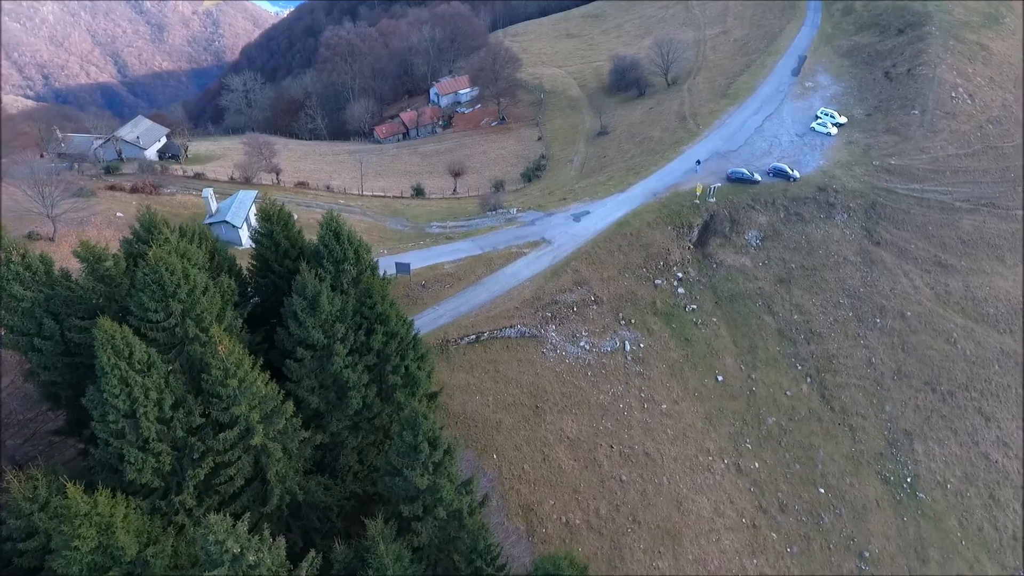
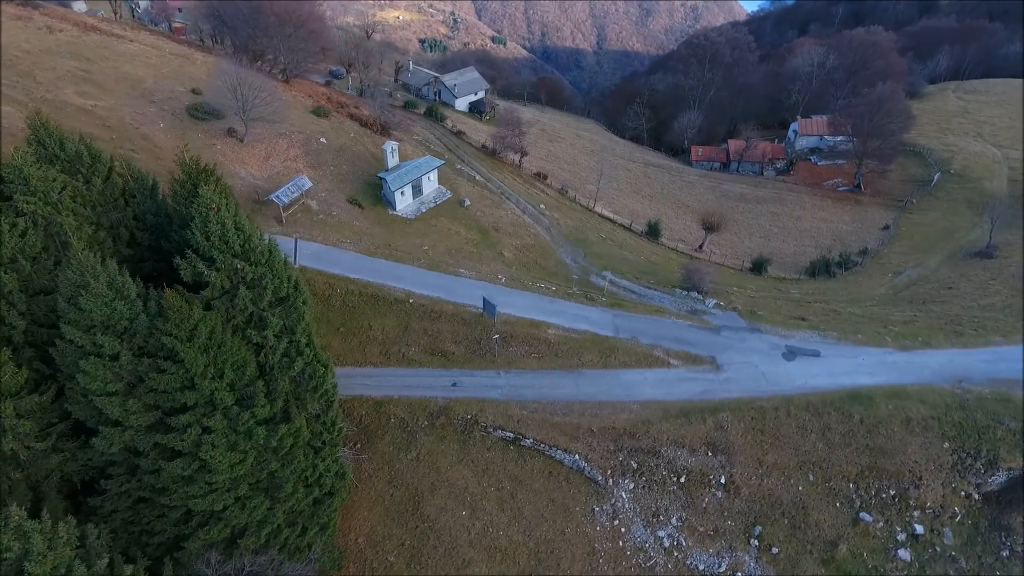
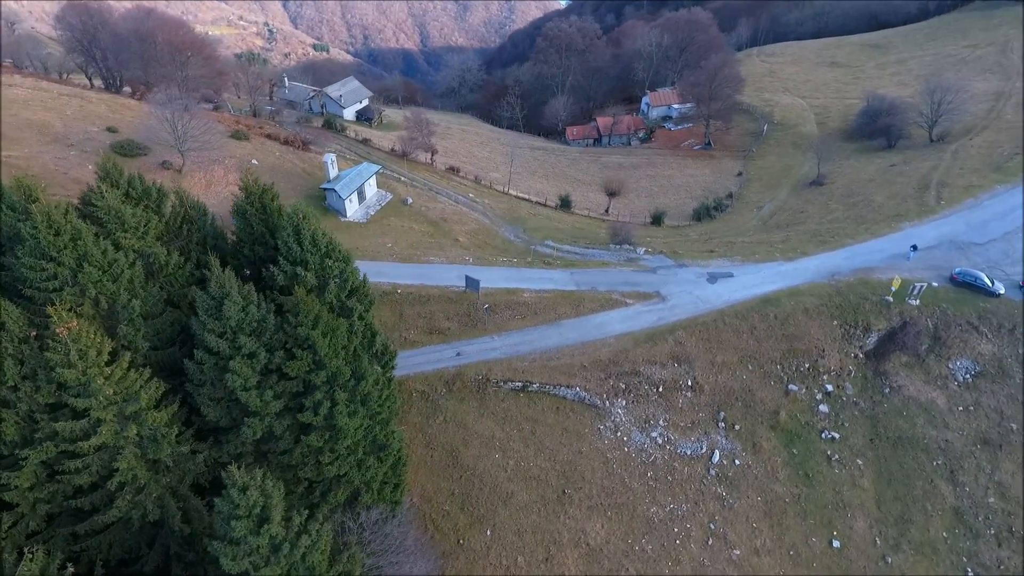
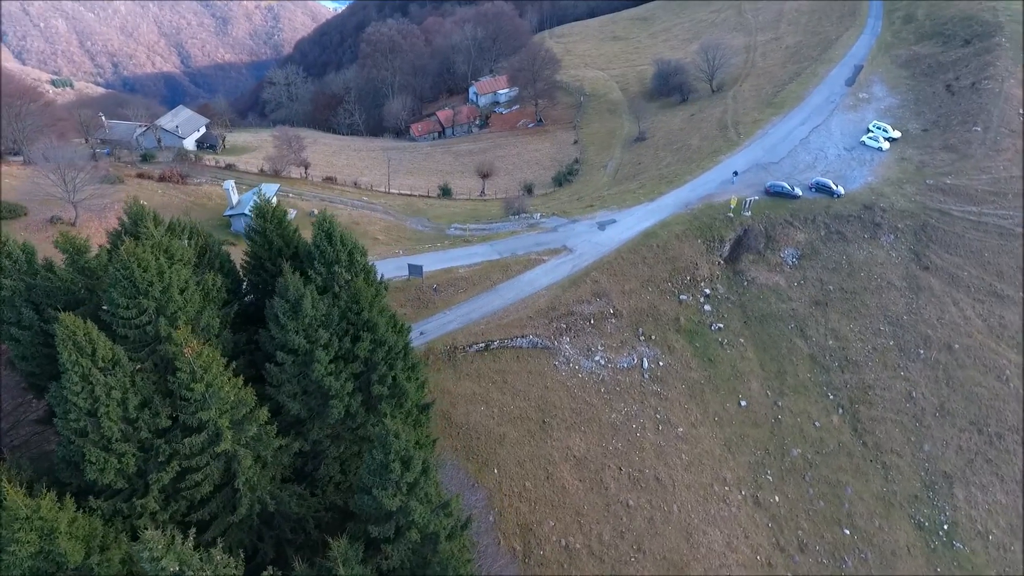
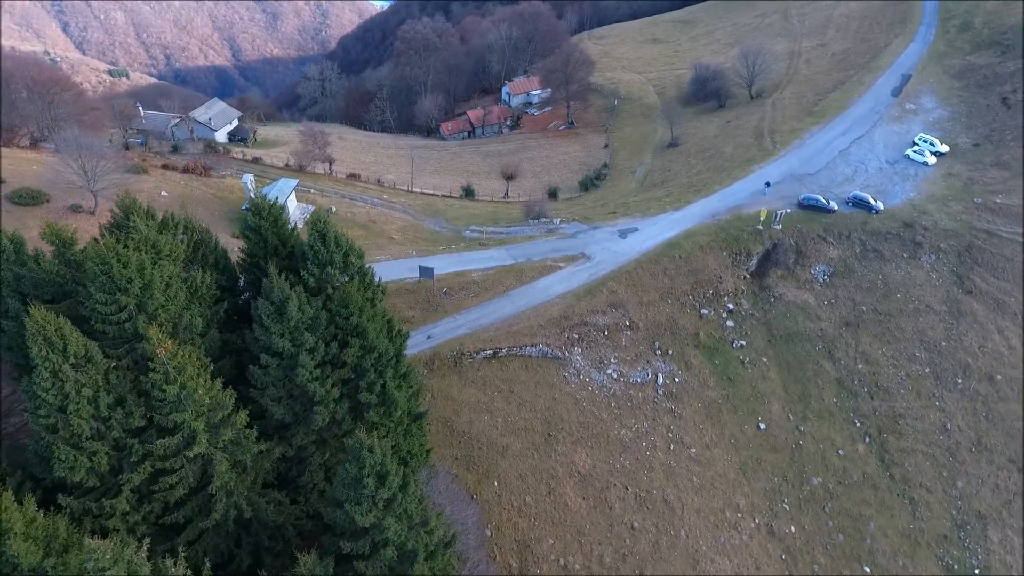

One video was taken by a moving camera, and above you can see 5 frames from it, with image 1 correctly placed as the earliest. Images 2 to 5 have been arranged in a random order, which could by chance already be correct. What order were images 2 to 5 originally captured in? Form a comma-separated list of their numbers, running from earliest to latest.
4, 5, 3, 2
